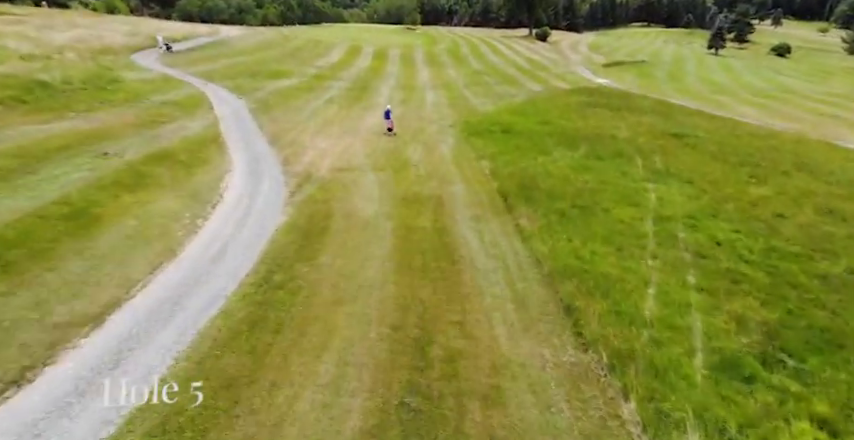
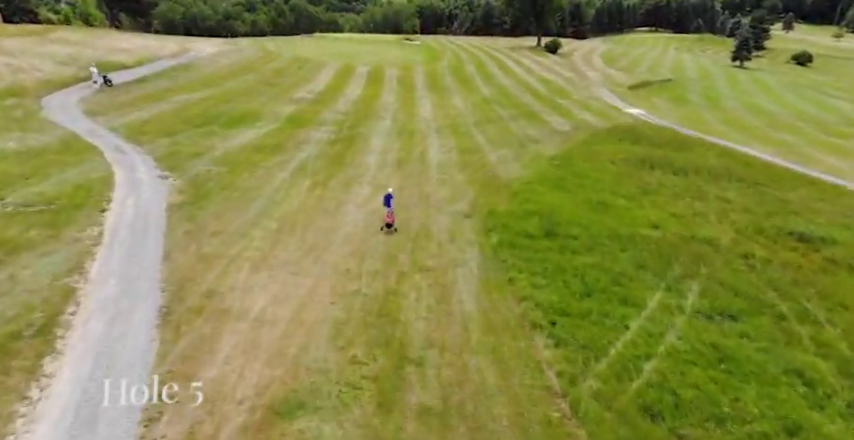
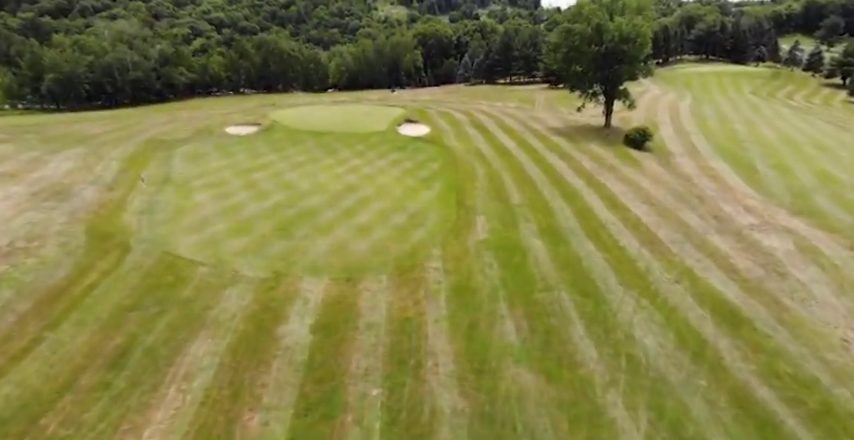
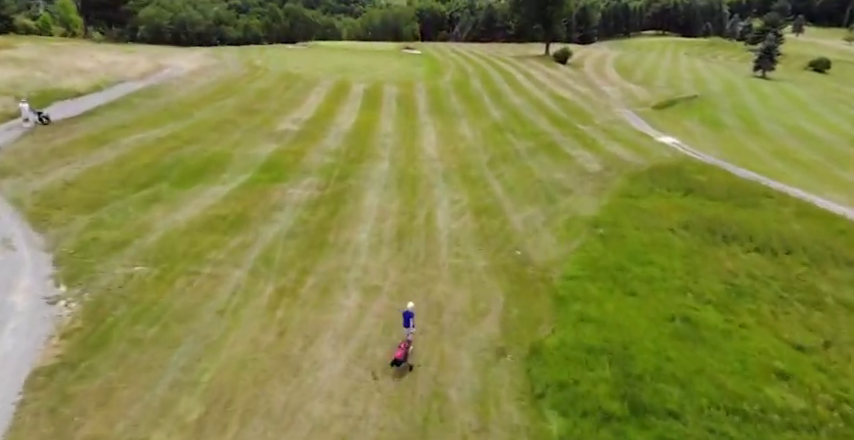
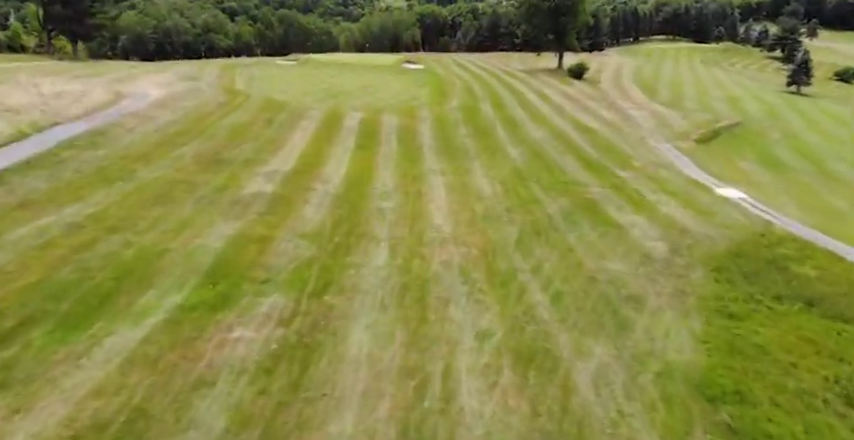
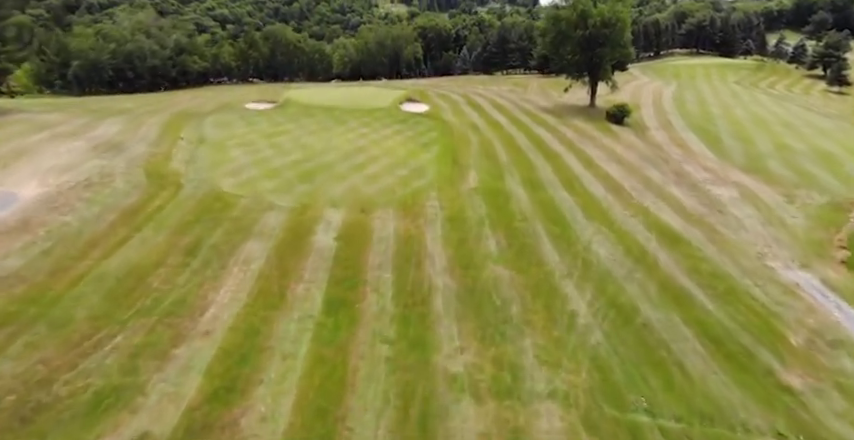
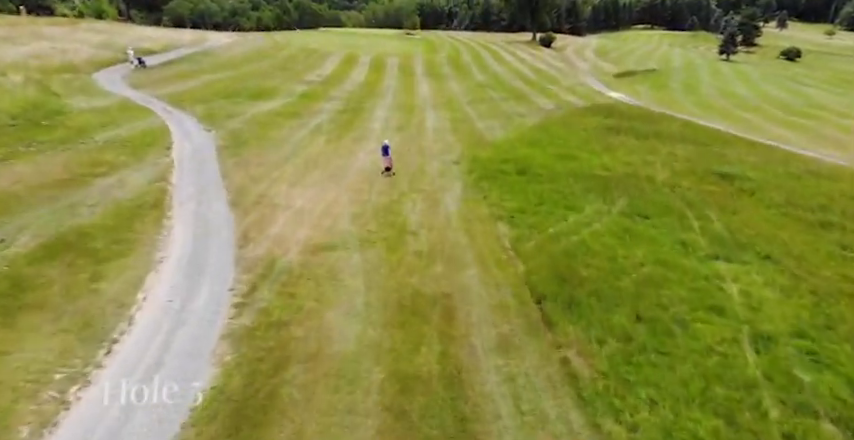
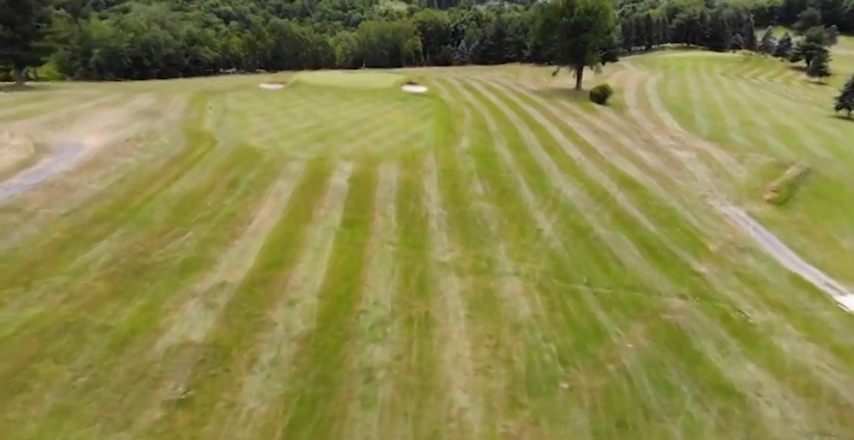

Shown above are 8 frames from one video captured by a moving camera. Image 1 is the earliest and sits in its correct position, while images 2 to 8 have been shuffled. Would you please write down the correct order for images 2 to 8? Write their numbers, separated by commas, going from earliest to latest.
7, 2, 4, 5, 8, 6, 3
